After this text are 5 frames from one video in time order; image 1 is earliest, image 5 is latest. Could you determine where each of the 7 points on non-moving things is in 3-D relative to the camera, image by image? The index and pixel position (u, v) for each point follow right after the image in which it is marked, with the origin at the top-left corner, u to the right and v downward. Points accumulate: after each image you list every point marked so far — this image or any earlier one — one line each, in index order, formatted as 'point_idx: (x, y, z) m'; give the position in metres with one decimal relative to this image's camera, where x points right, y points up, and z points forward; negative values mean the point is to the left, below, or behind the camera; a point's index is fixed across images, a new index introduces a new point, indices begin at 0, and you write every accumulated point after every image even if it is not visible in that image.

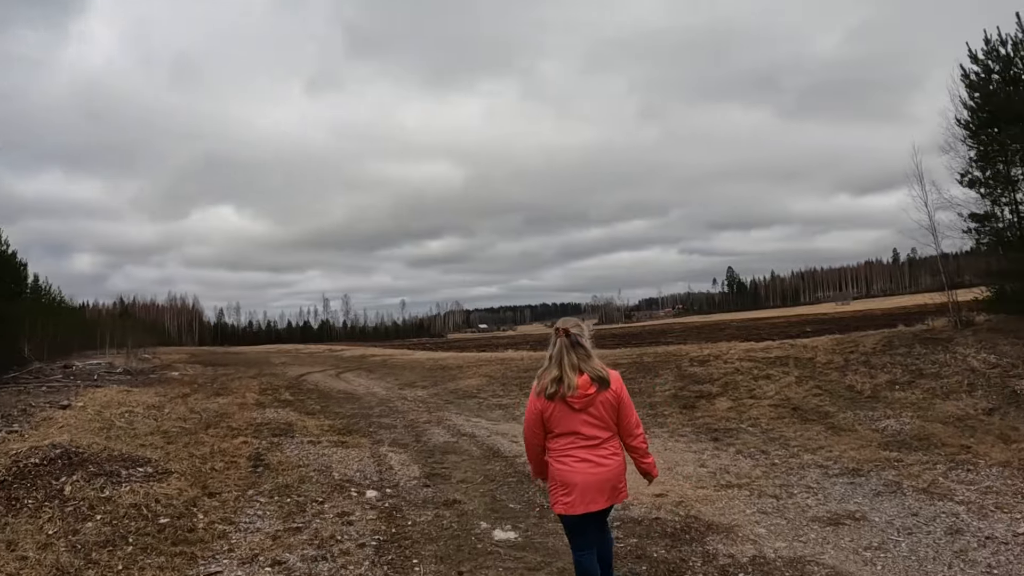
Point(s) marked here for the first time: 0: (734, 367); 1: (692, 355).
0: (+3.0, -1.1, +15.1) m
1: (+2.9, -1.1, +18.1) m
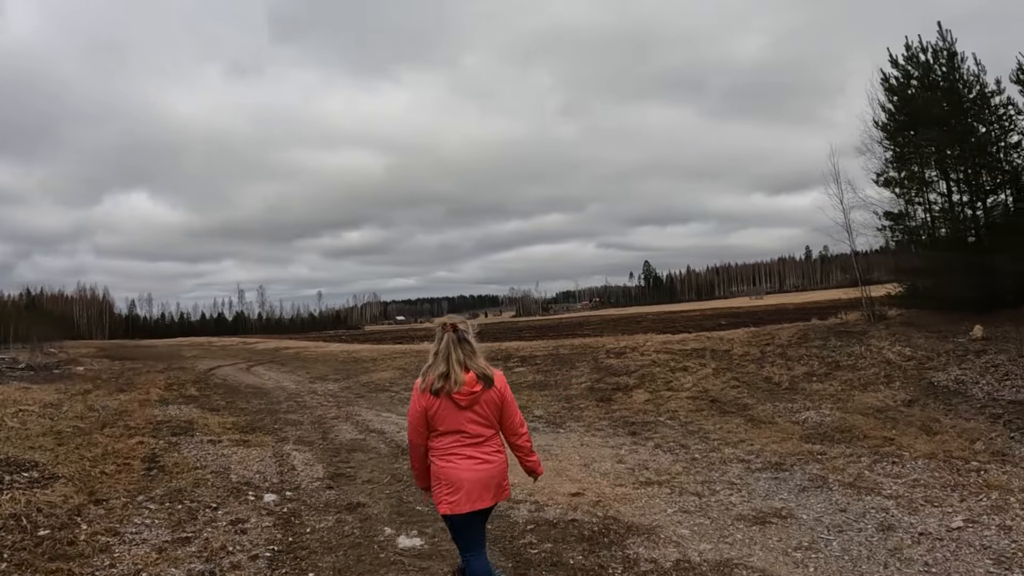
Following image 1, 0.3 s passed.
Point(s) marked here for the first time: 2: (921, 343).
0: (+1.8, -0.9, +15.0) m
1: (+1.5, -0.9, +17.9) m
2: (+4.8, -0.7, +13.1) m
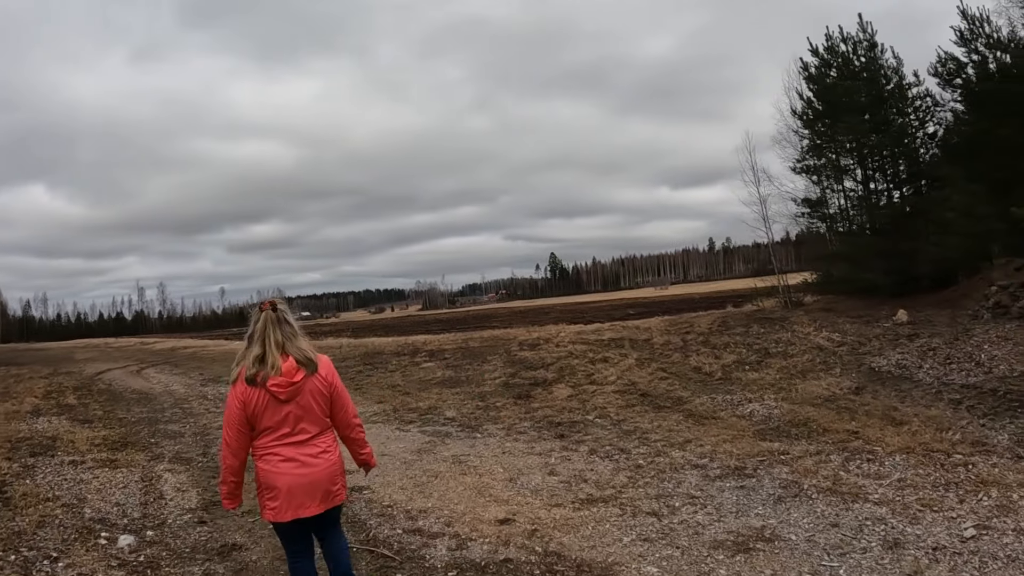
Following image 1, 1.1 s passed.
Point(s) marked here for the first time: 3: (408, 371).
0: (+0.7, -0.8, +14.2) m
1: (+0.1, -0.8, +17.1) m
2: (+3.7, -0.5, +12.5) m
3: (-1.4, -1.1, +15.0) m
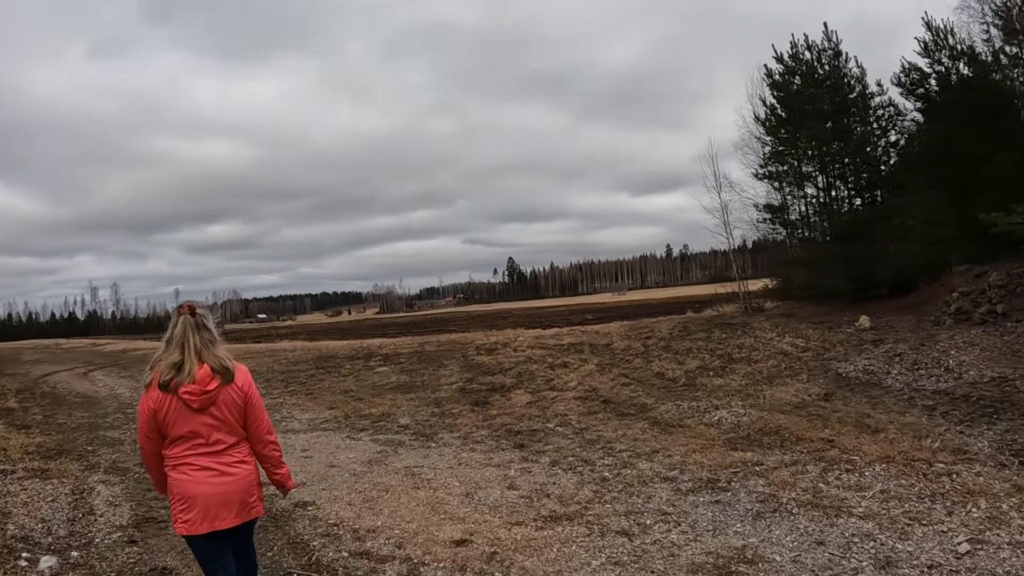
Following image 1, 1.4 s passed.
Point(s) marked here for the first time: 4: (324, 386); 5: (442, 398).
0: (+0.2, -0.8, +13.9) m
1: (-0.5, -0.8, +16.8) m
2: (+3.3, -0.5, +12.4) m
3: (-1.9, -1.1, +14.6) m
4: (-2.3, -1.2, +13.9) m
5: (-0.7, -1.1, +11.7) m
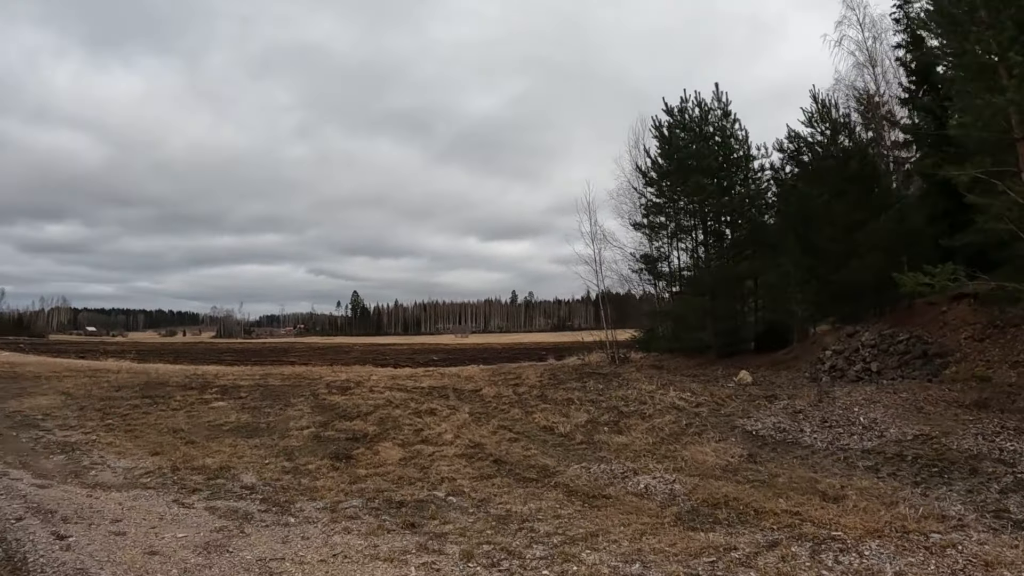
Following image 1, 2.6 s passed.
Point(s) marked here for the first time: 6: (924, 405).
0: (-1.4, -1.2, +12.5) m
1: (-2.5, -1.3, +15.3) m
2: (+1.9, -1.0, +11.5) m
3: (-3.6, -1.5, +12.9) m
4: (-3.9, -1.5, +12.1) m
5: (-2.0, -1.4, +10.2) m
6: (+4.1, -1.1, +11.2) m
